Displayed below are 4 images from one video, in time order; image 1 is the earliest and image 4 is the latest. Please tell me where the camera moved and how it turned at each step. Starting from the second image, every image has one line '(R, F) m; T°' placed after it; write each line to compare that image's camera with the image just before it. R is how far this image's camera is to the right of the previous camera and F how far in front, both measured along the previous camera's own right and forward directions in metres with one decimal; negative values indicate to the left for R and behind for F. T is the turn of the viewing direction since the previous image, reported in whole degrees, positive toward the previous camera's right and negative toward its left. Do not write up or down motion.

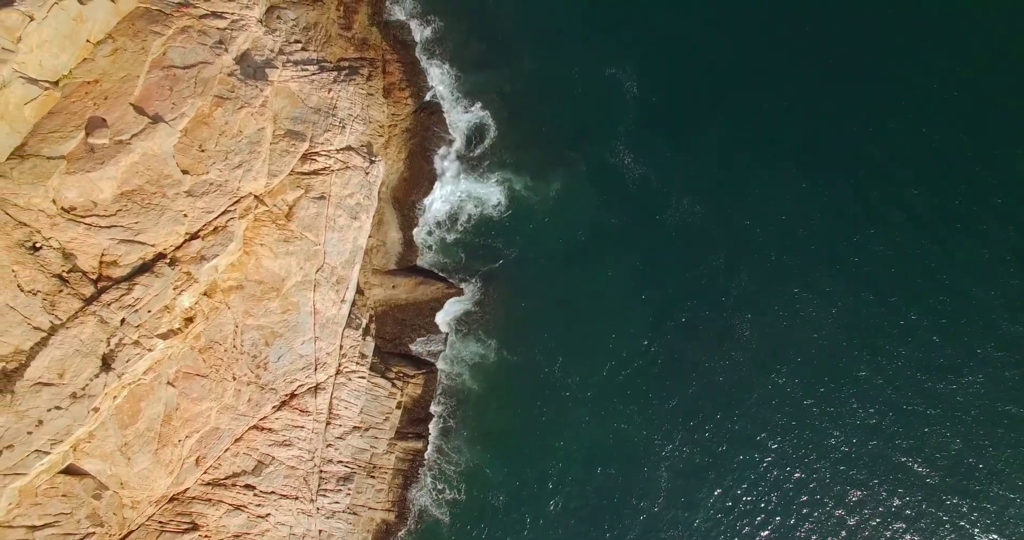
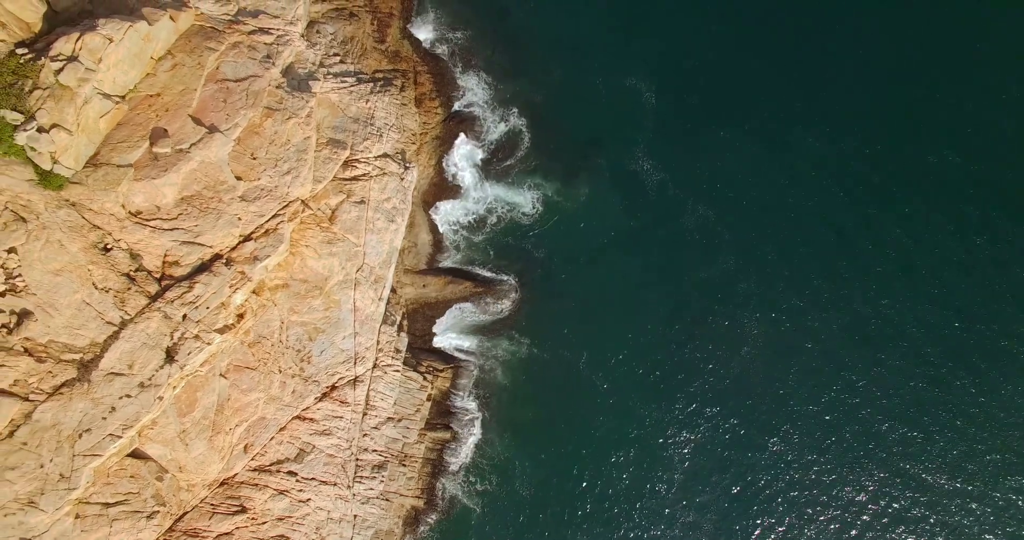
(-1.7, -2.4) m; 0°
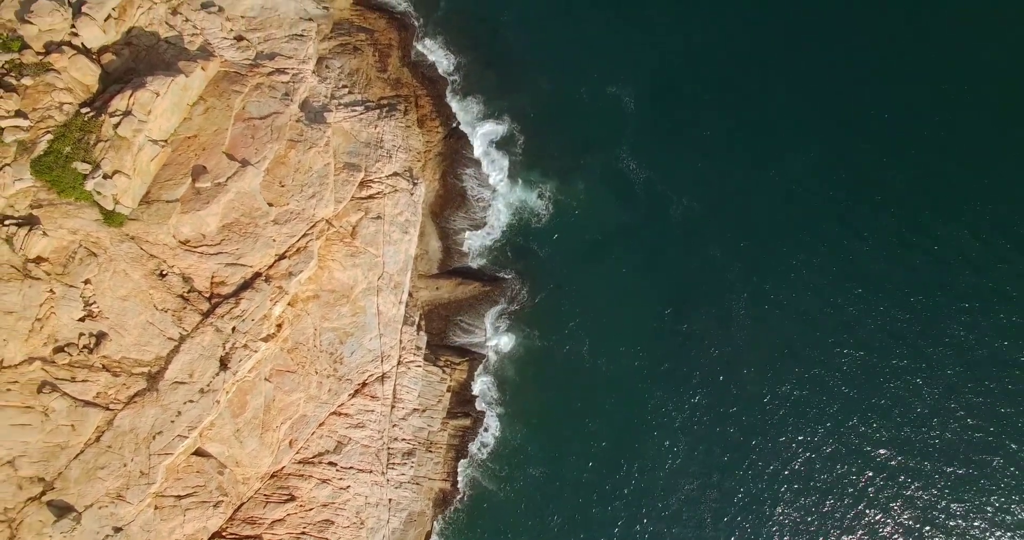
(-0.2, -4.6) m; 0°
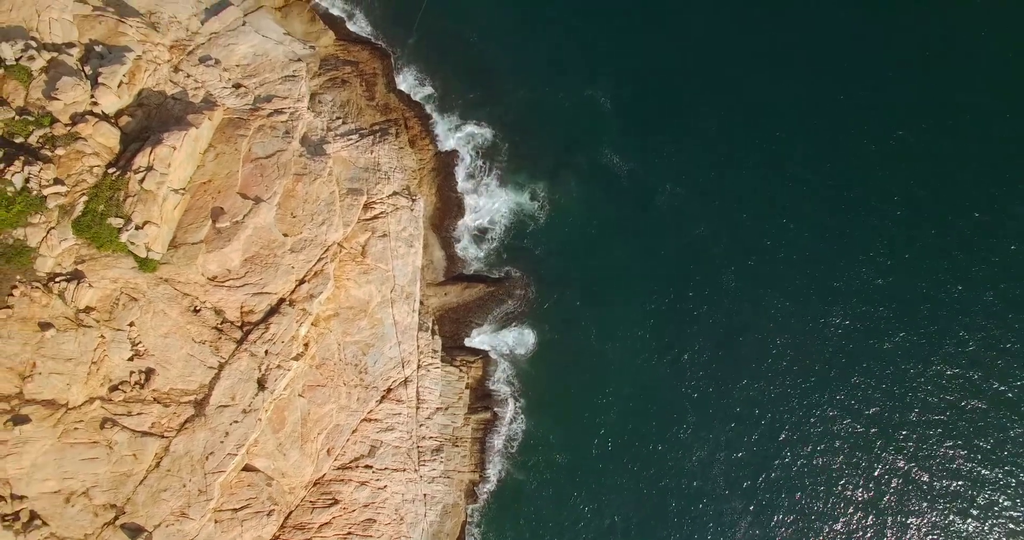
(+0.1, -3.4) m; 0°
